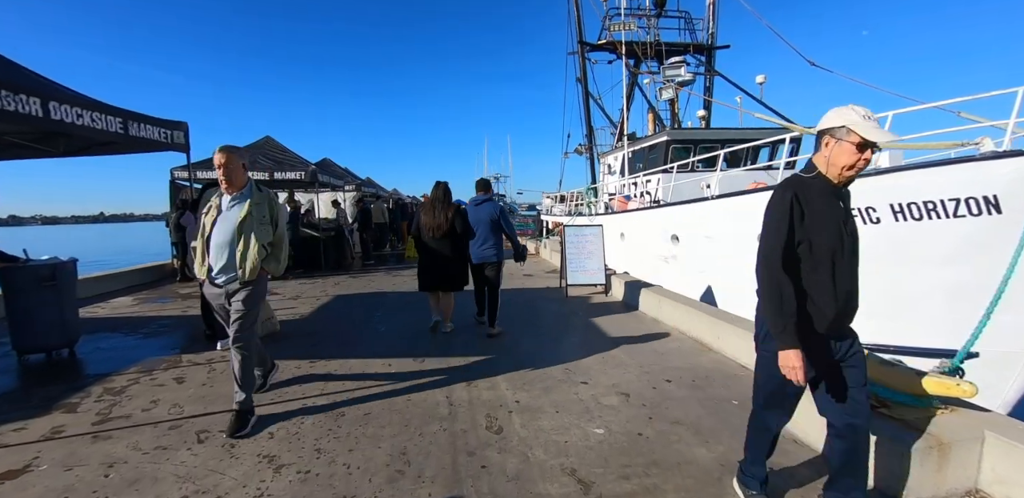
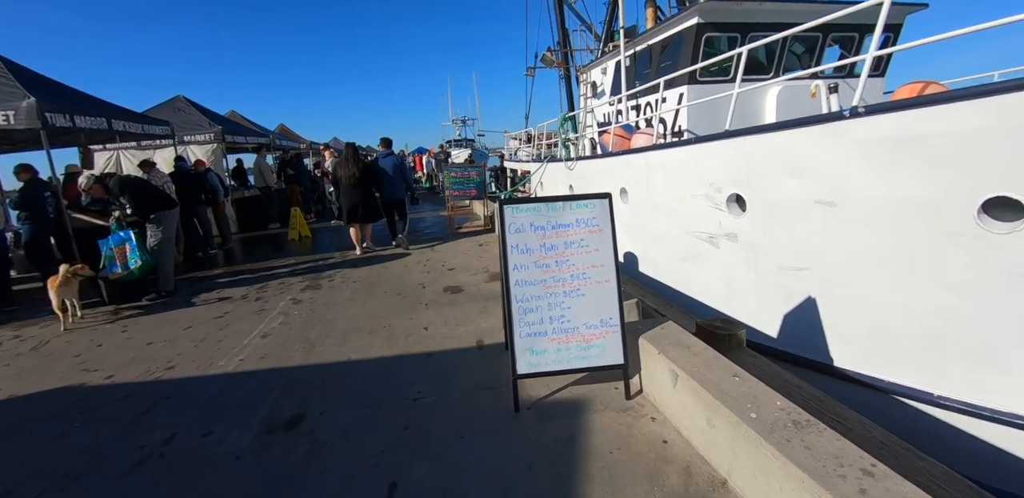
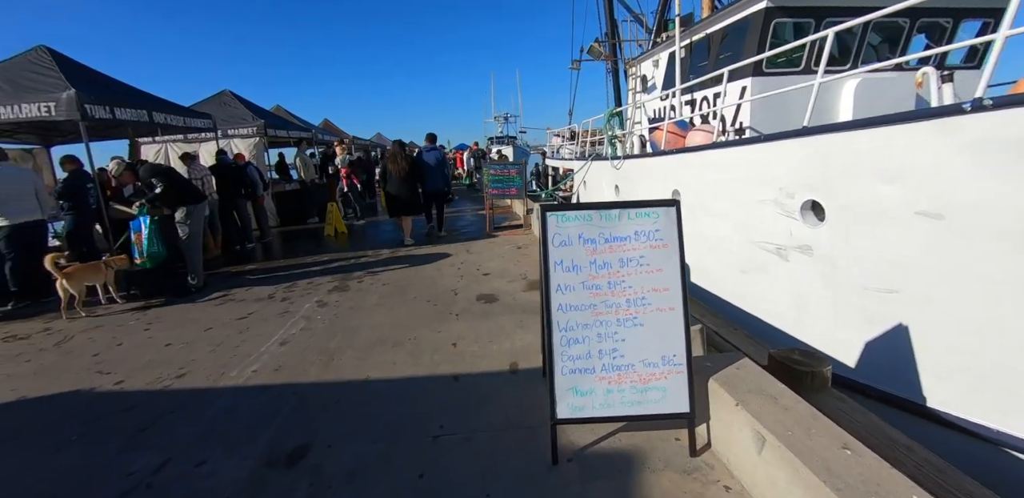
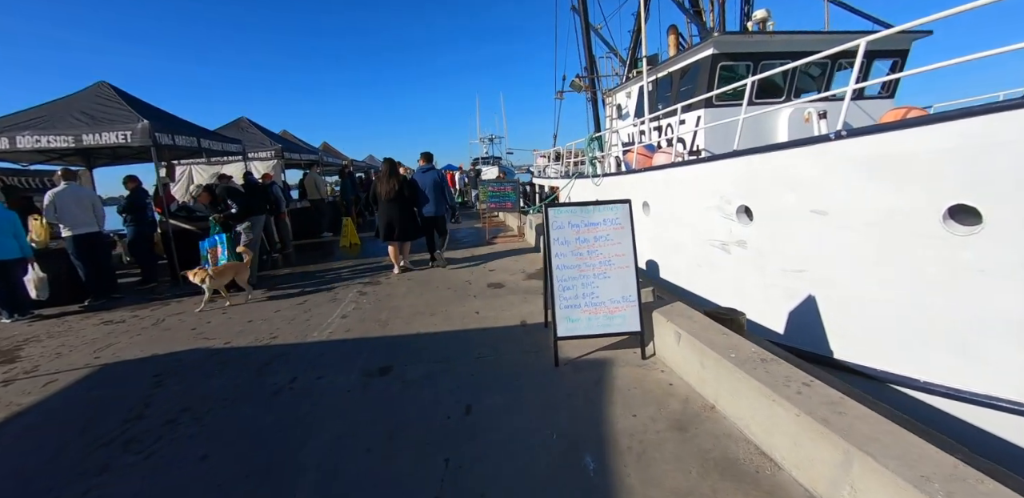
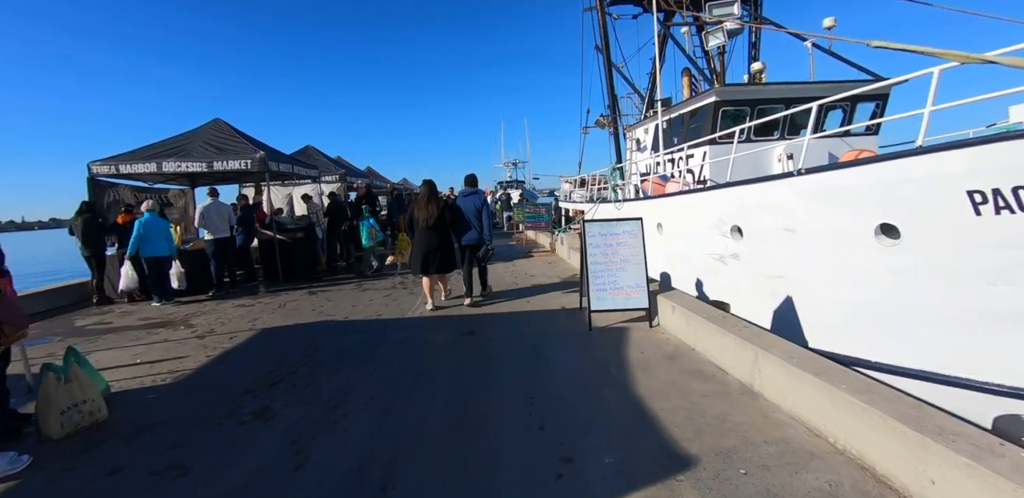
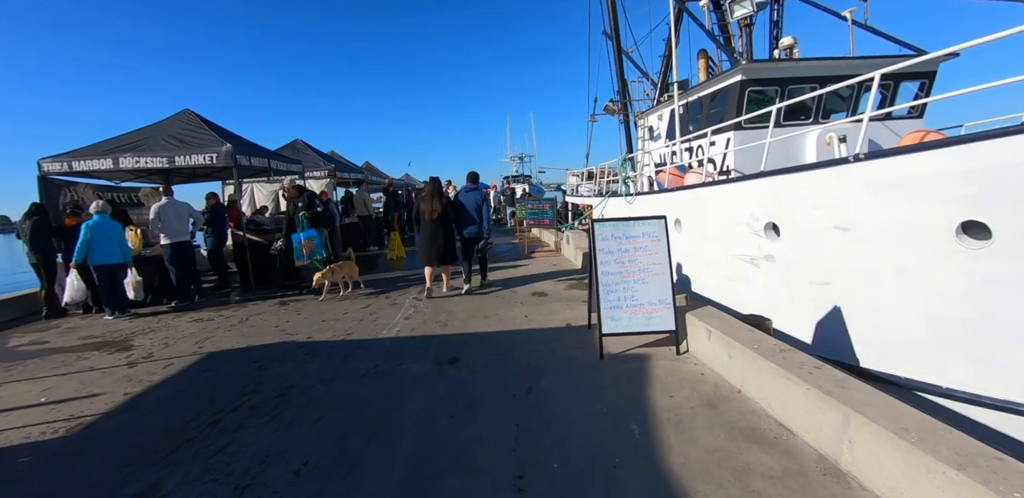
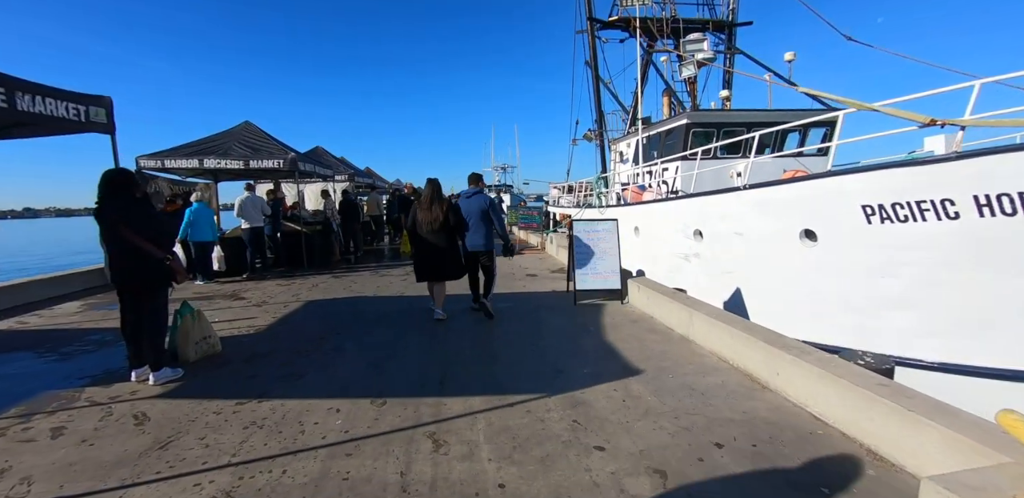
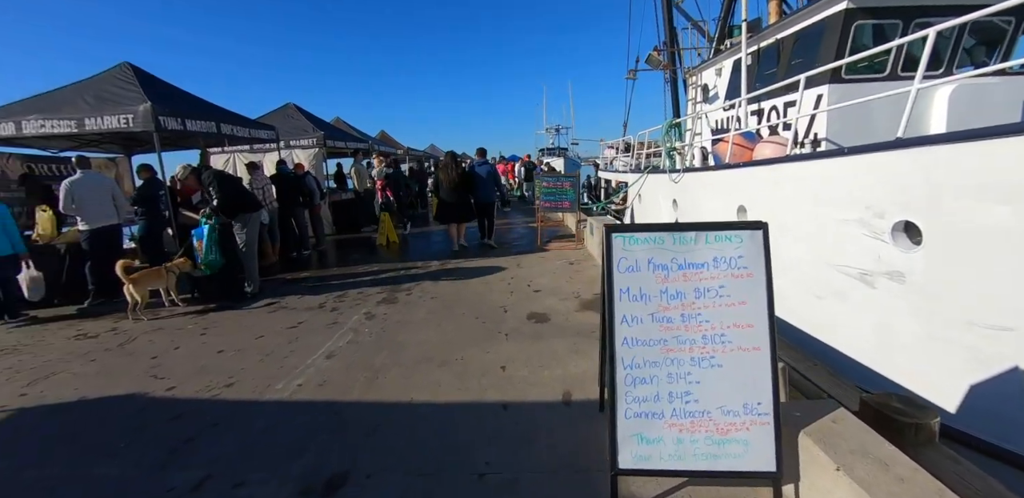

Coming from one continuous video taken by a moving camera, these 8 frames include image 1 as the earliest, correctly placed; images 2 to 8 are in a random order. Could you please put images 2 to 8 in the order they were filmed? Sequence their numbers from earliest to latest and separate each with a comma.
7, 5, 6, 4, 2, 3, 8
